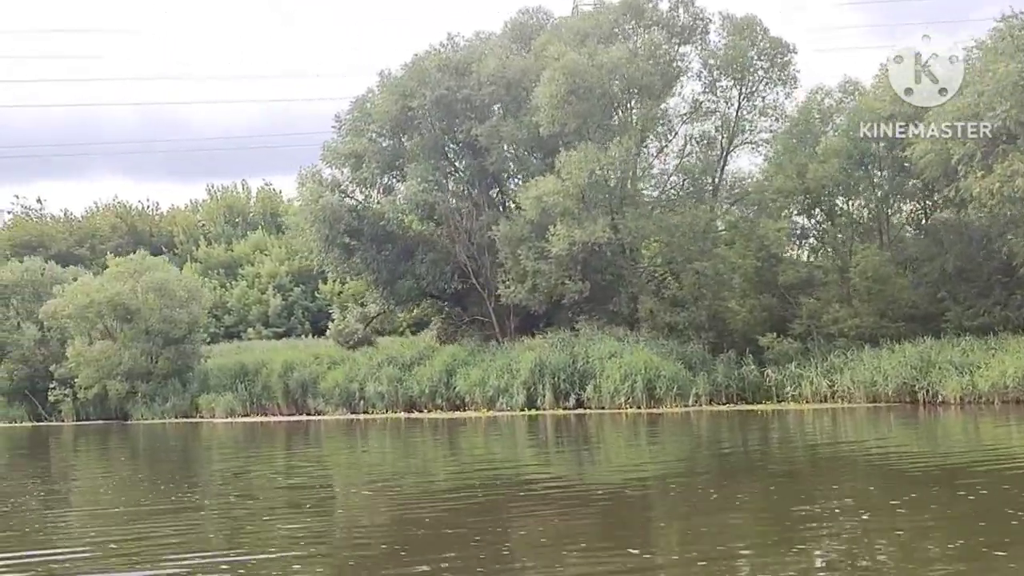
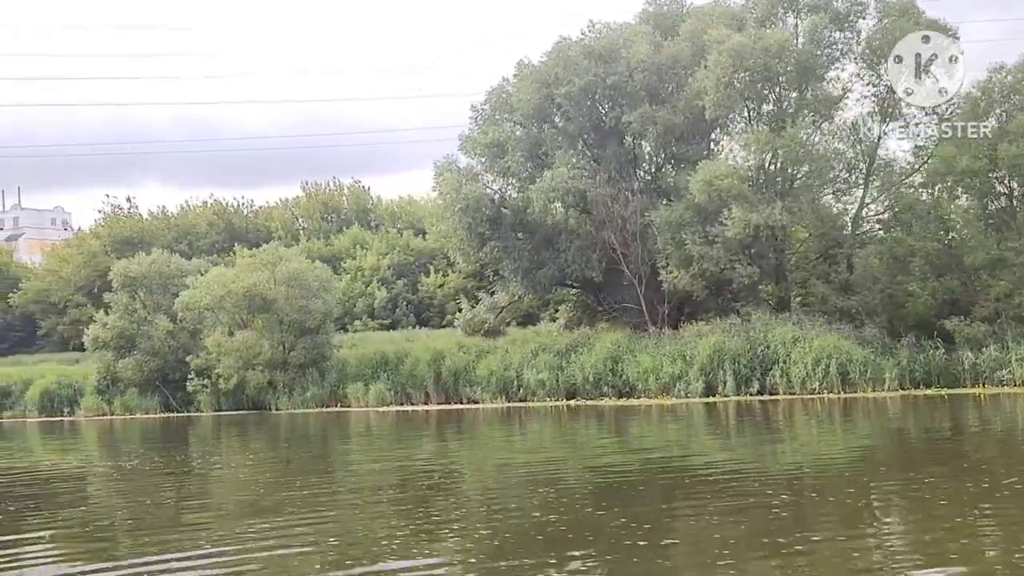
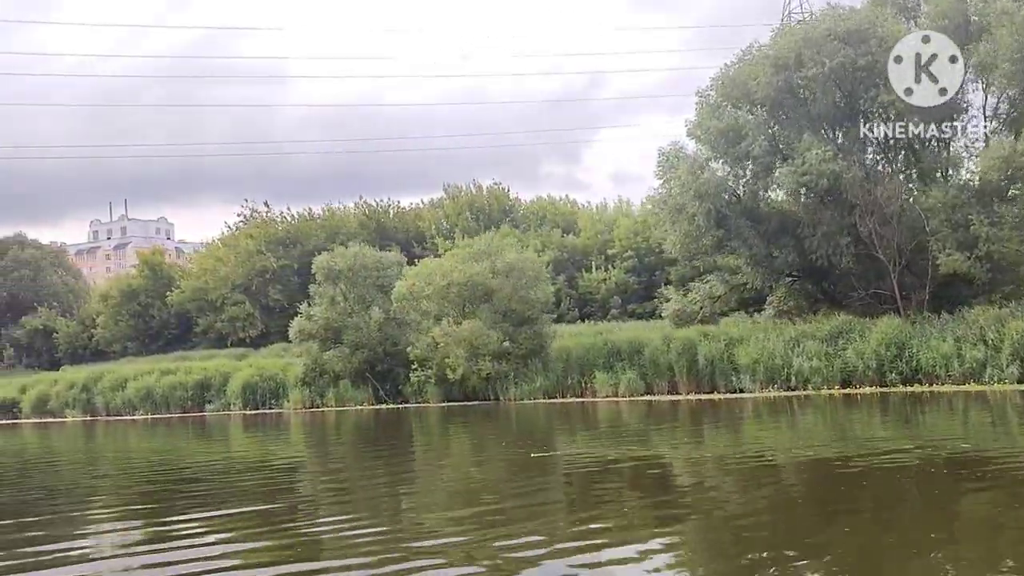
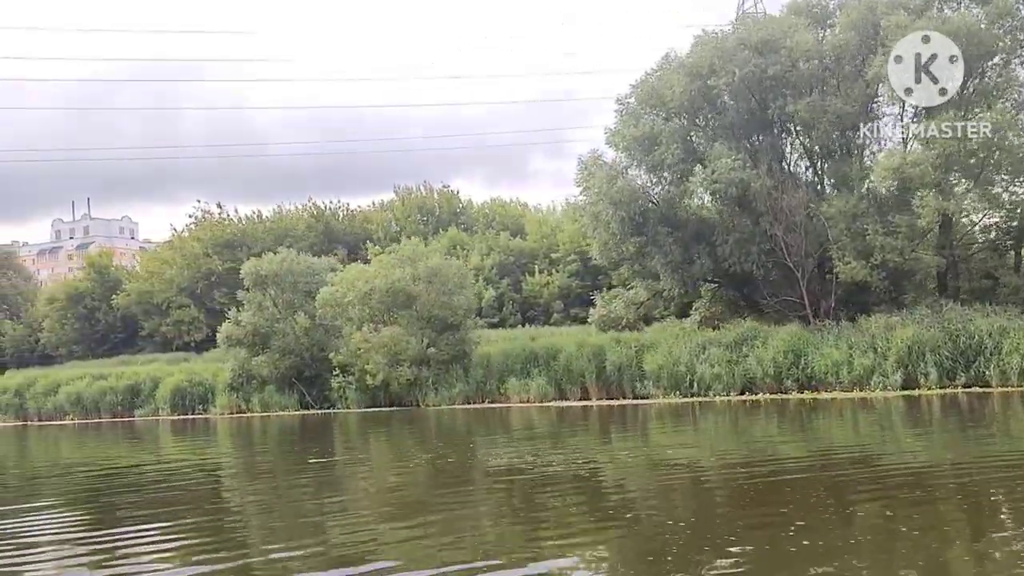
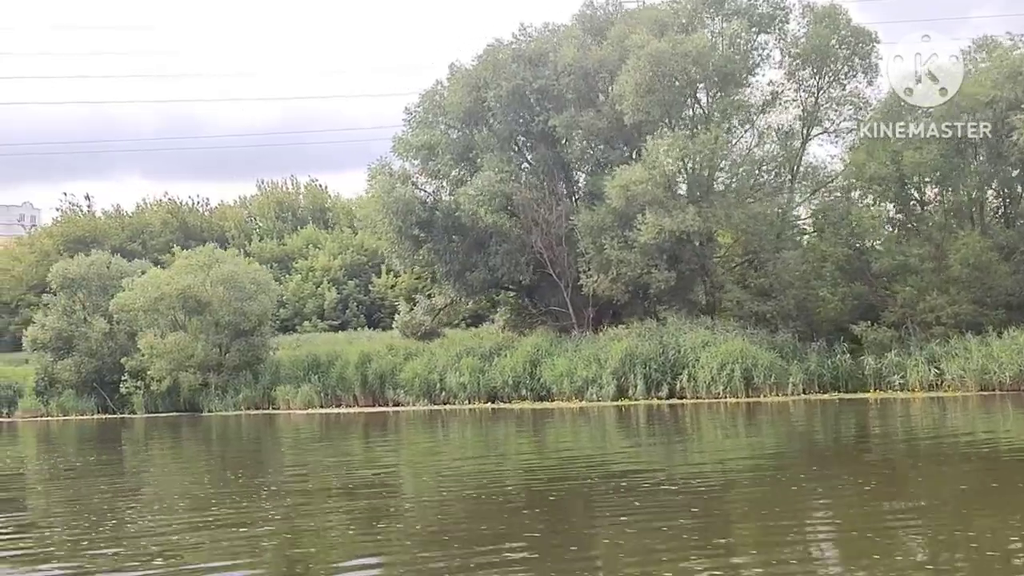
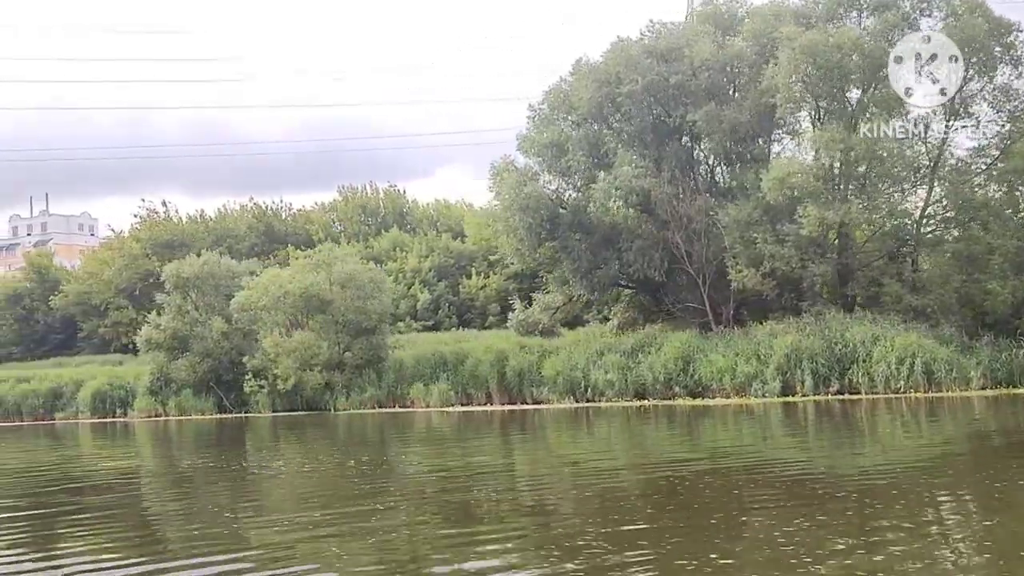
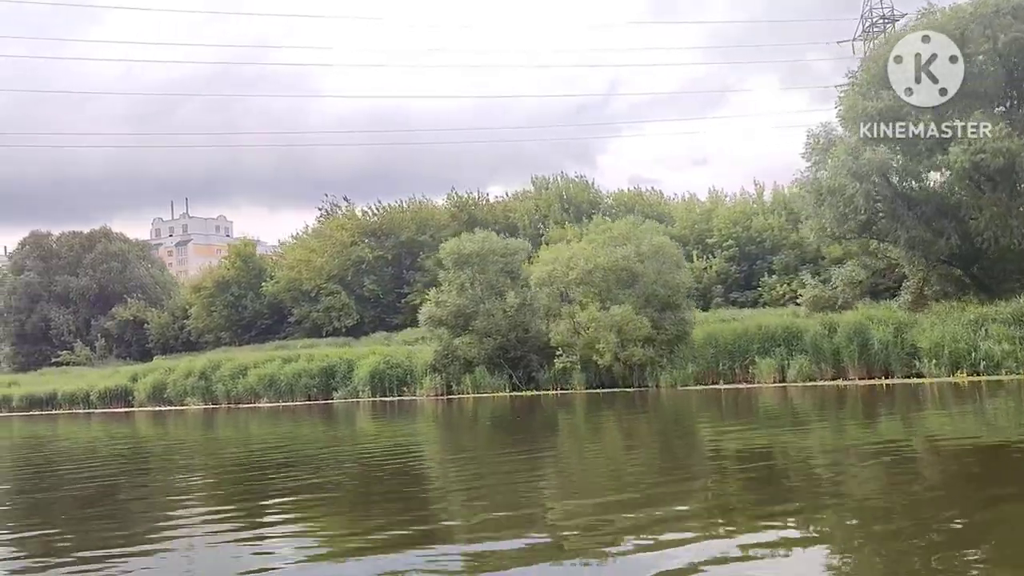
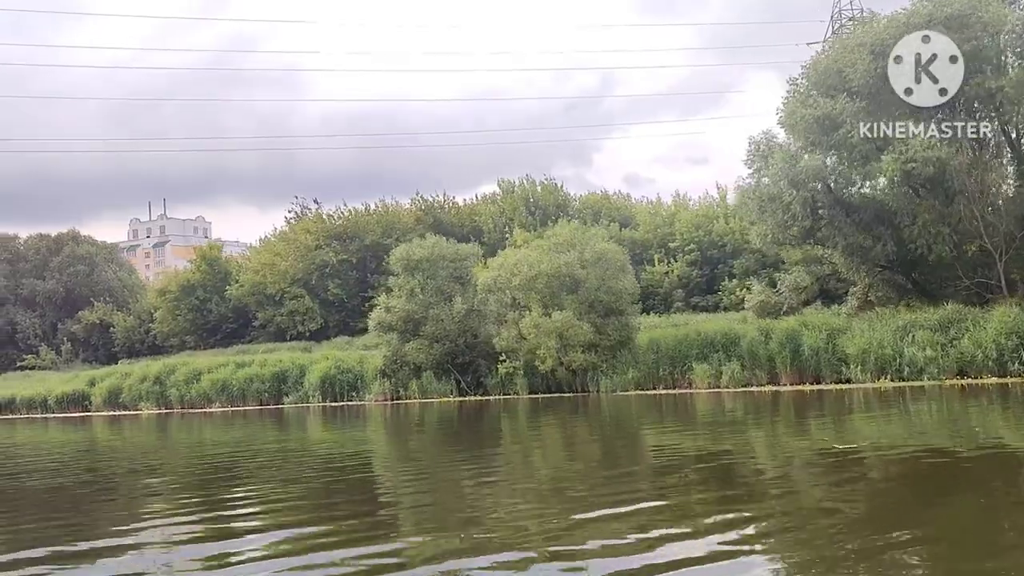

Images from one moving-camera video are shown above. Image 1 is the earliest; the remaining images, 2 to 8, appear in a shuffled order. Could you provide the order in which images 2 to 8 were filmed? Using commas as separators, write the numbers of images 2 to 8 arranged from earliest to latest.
5, 2, 6, 4, 3, 8, 7
